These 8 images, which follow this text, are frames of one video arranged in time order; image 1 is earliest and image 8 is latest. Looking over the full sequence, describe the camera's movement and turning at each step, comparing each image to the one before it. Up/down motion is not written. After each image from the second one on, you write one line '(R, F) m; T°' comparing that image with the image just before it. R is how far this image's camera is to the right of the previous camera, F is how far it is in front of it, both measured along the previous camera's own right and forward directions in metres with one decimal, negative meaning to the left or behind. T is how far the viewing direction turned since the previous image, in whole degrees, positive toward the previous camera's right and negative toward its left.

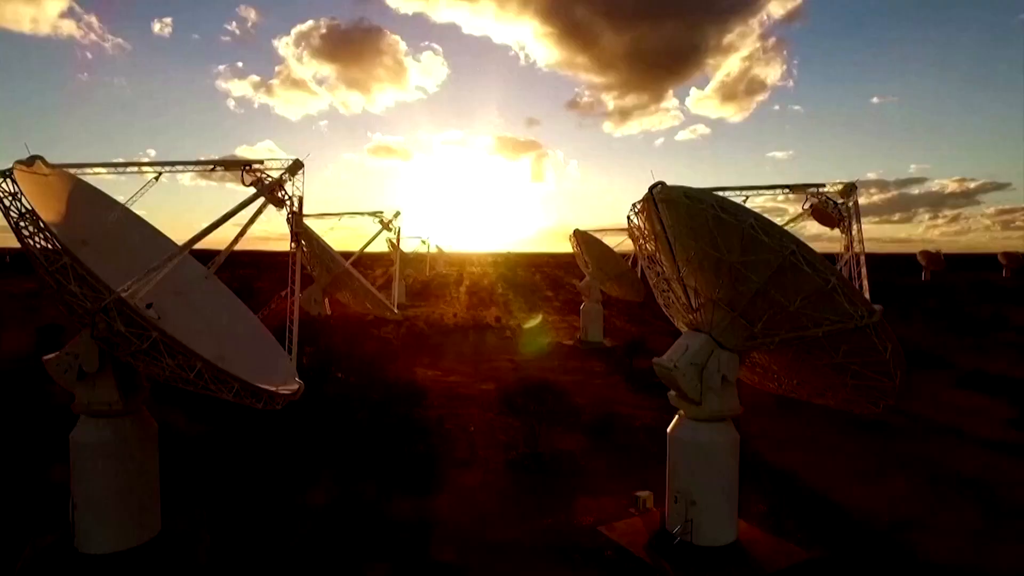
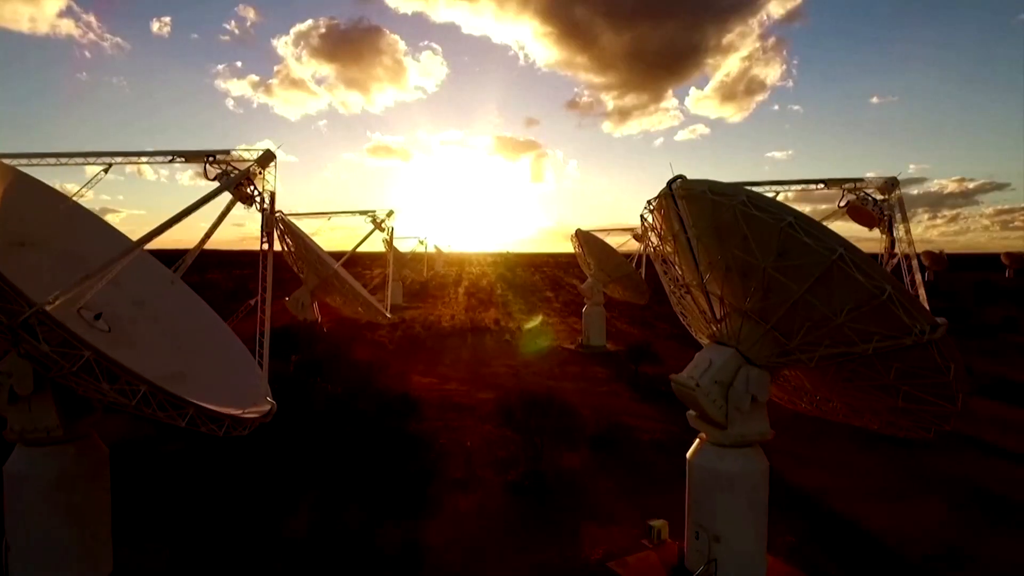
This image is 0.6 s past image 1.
(0.0, +1.5) m; 0°
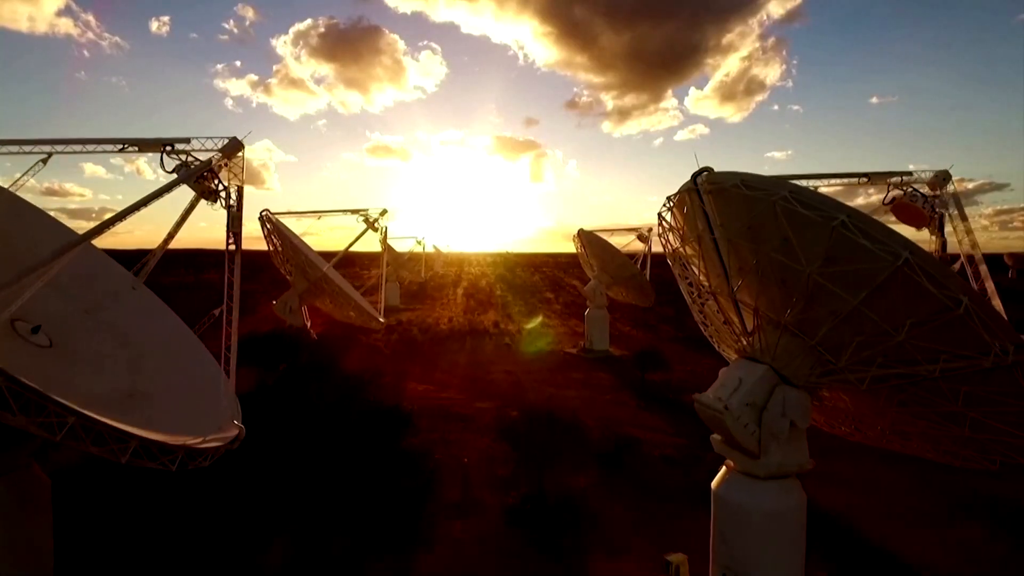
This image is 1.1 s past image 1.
(0.0, +1.4) m; 0°
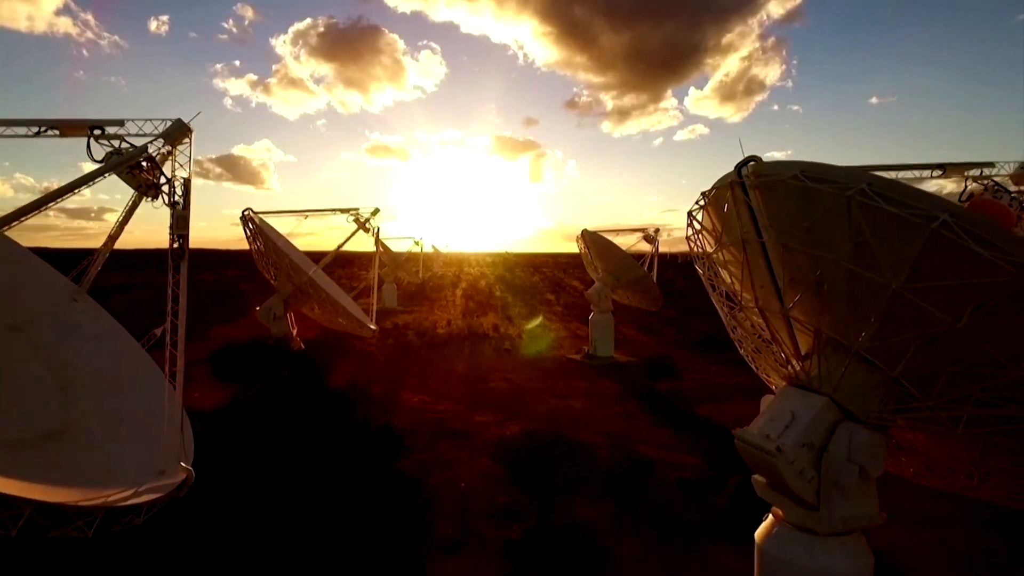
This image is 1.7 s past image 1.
(-0.1, +1.7) m; 0°
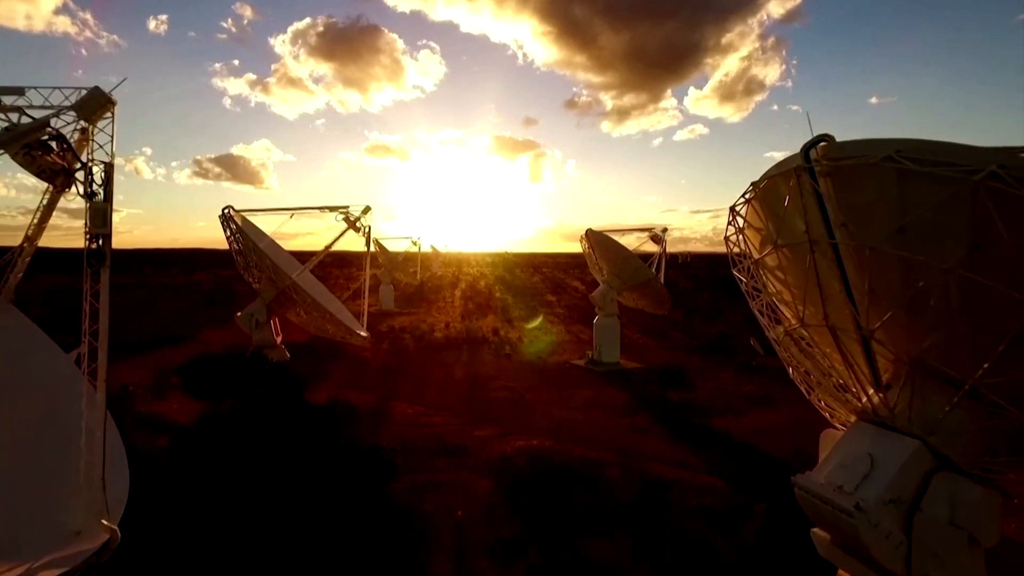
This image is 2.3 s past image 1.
(-0.1, +1.7) m; 0°
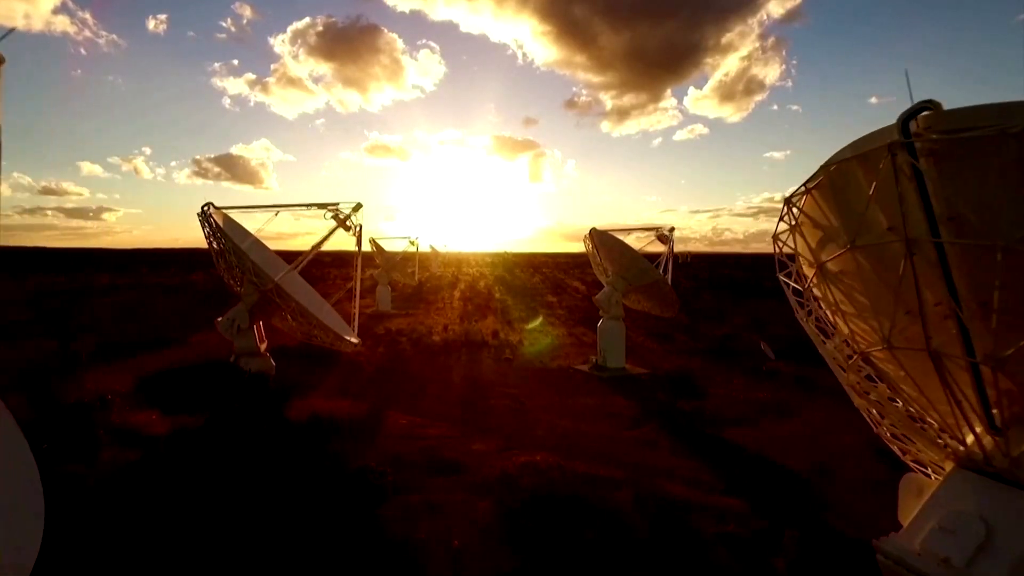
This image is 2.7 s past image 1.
(-0.1, +1.5) m; 0°
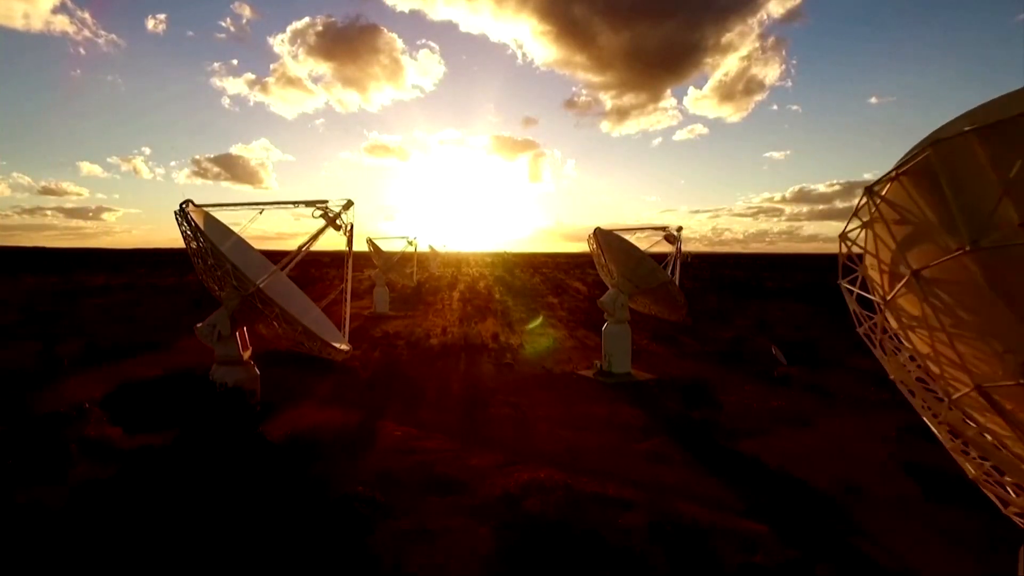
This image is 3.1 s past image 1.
(-0.1, +1.4) m; 0°
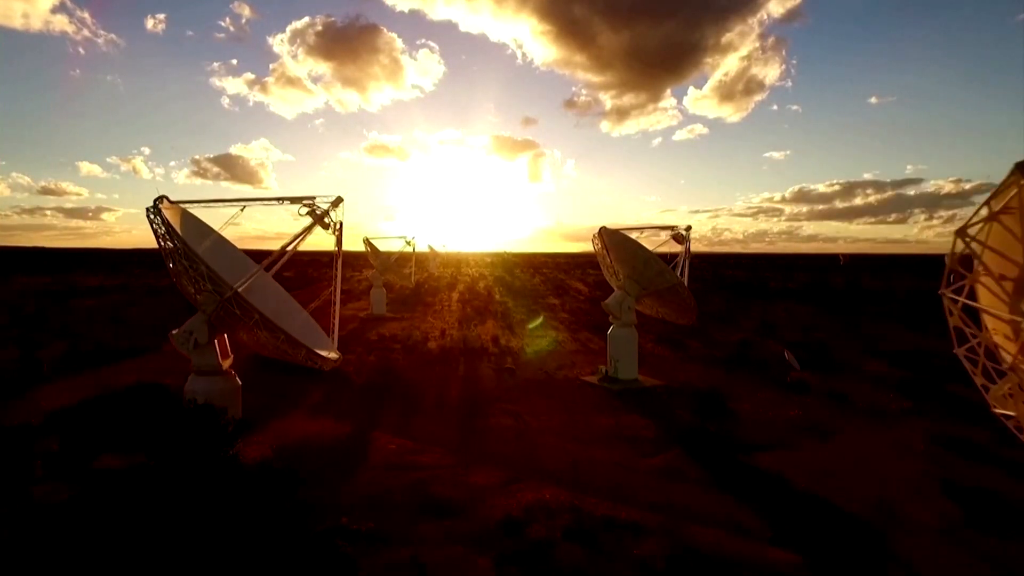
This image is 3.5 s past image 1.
(-0.1, +1.5) m; 0°
